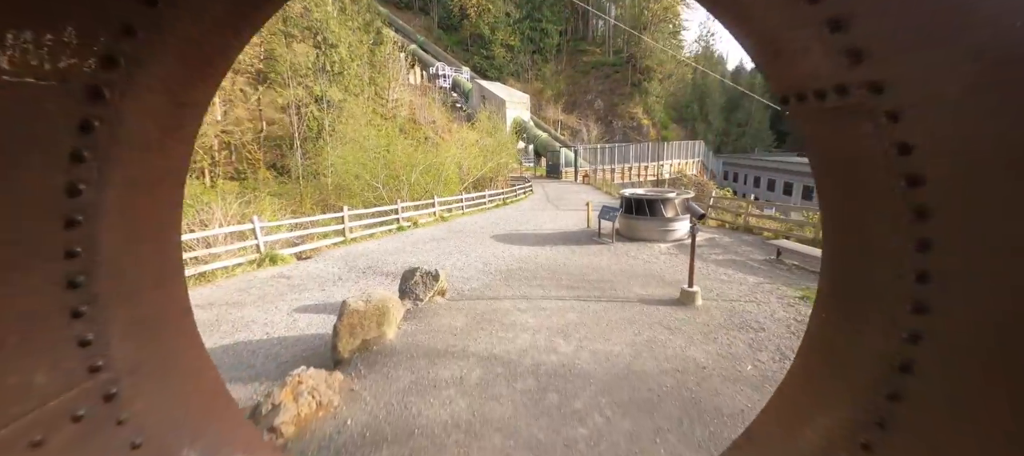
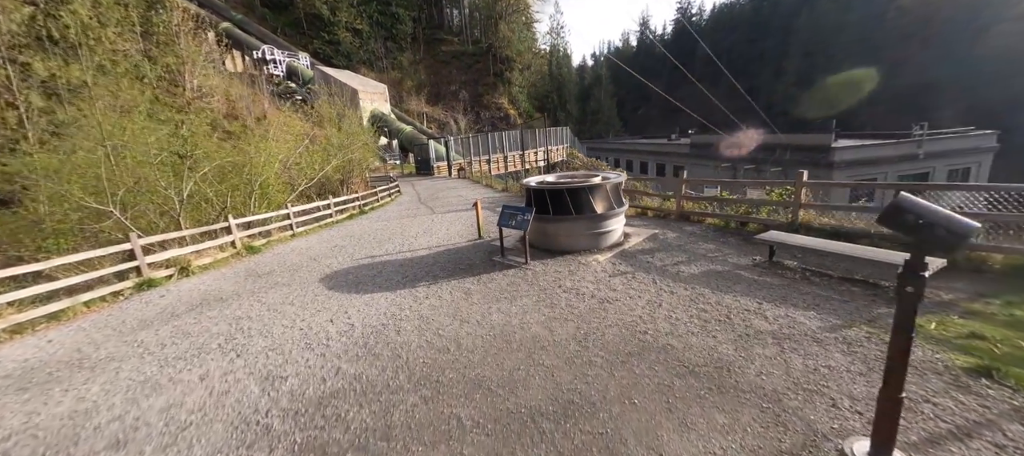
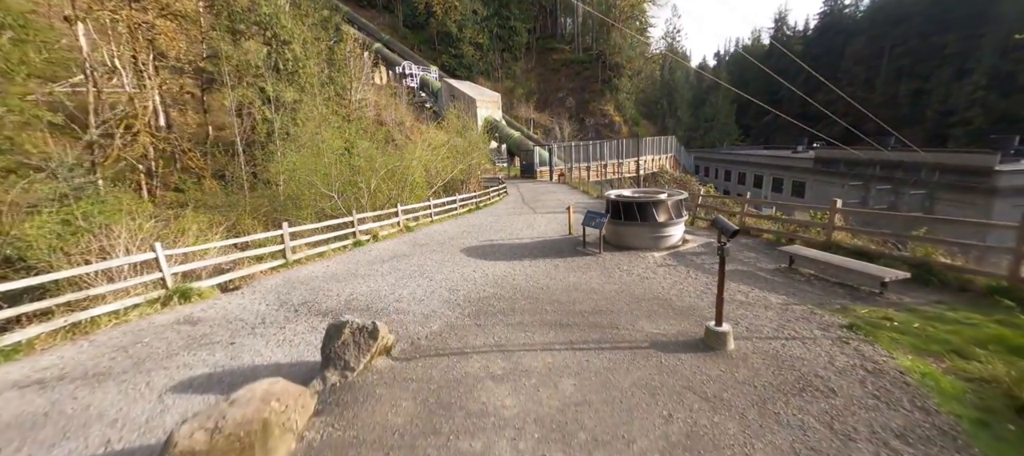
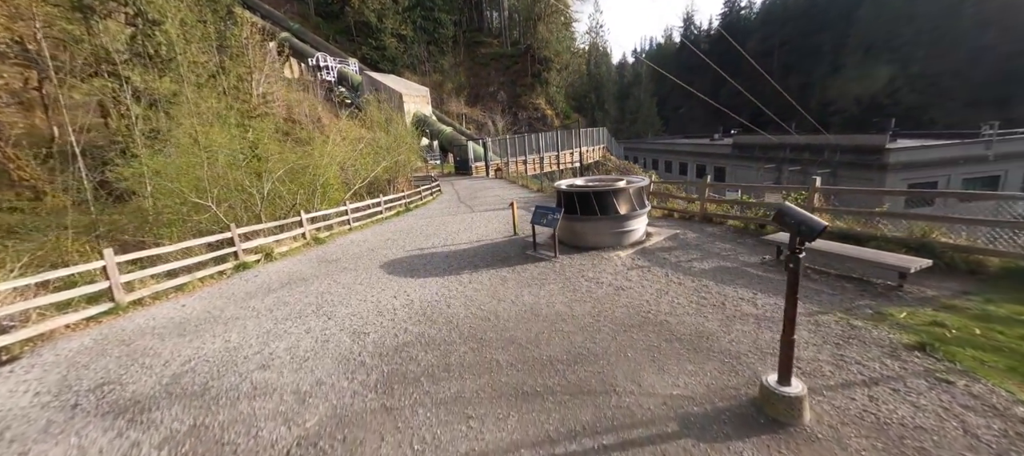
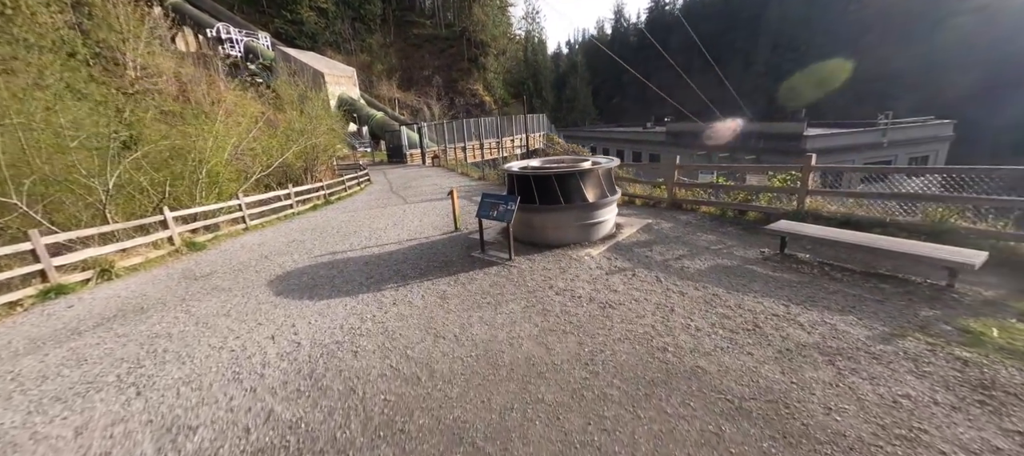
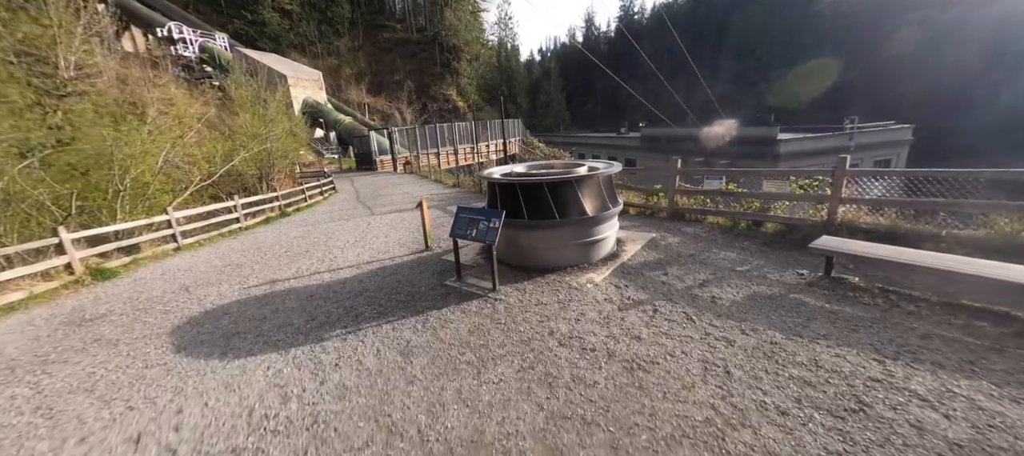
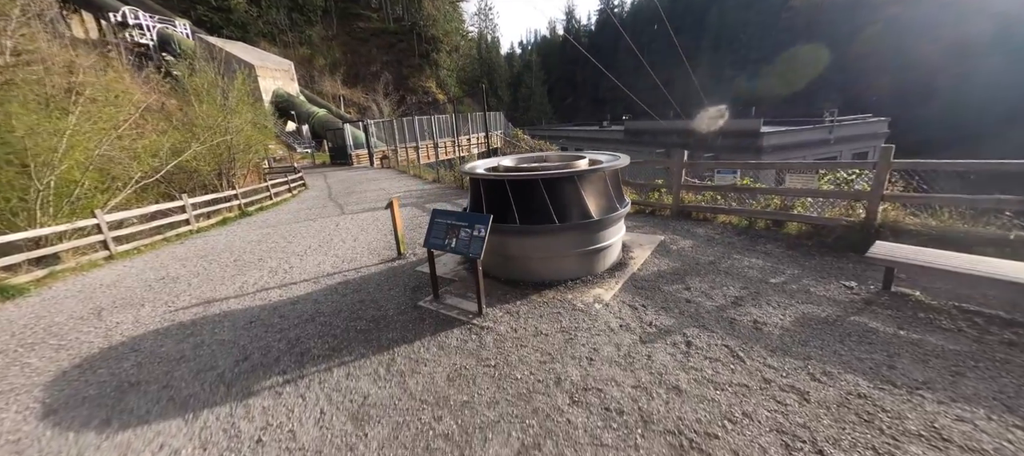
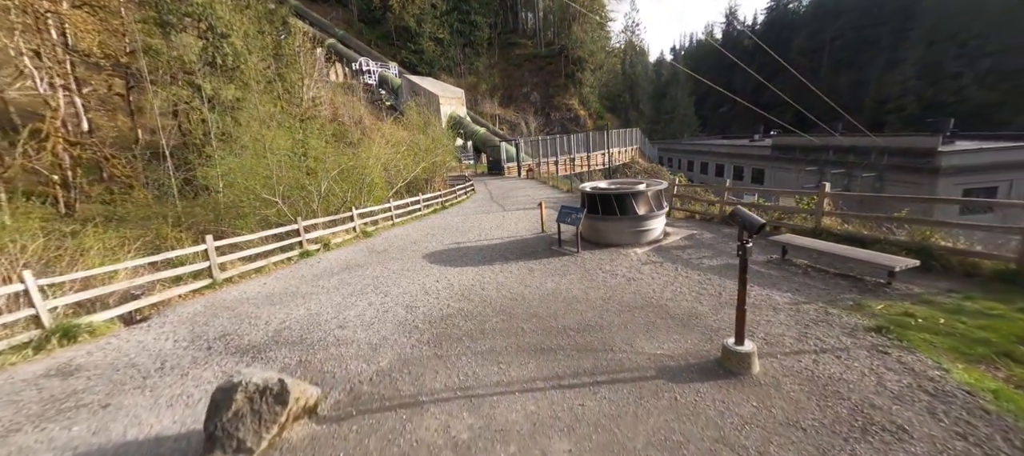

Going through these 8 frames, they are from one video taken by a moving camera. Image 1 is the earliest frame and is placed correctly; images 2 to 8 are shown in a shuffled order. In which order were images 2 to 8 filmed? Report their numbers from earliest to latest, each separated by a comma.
3, 8, 4, 2, 5, 6, 7
